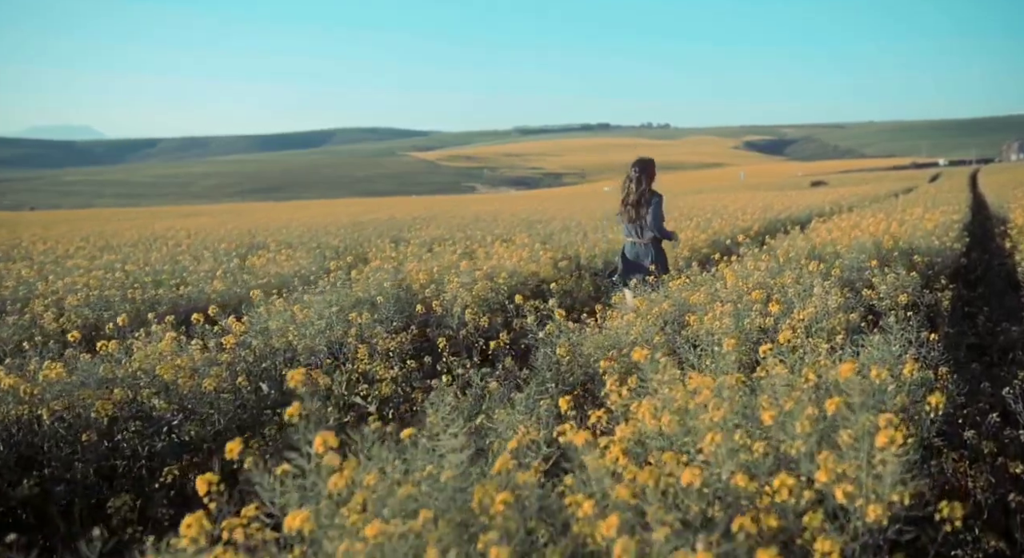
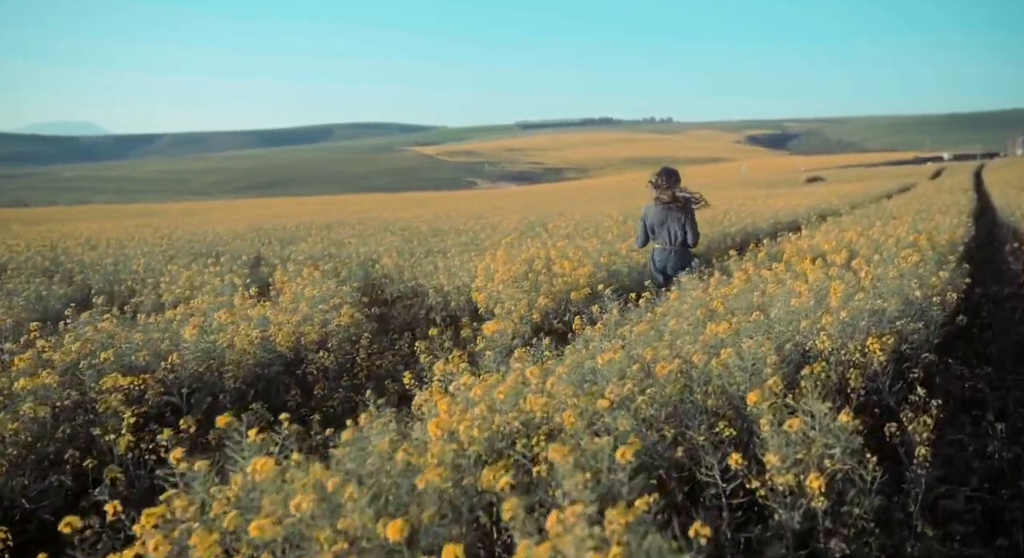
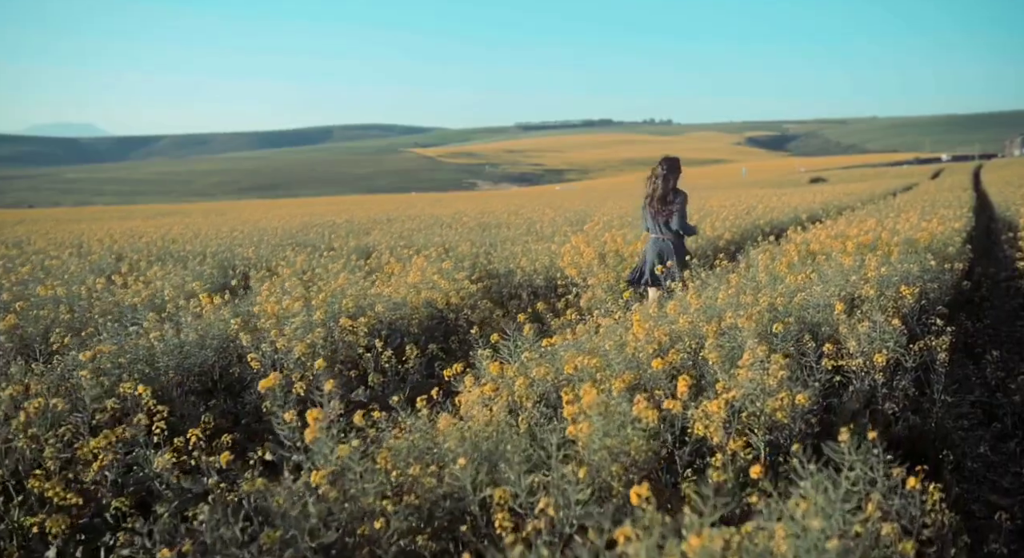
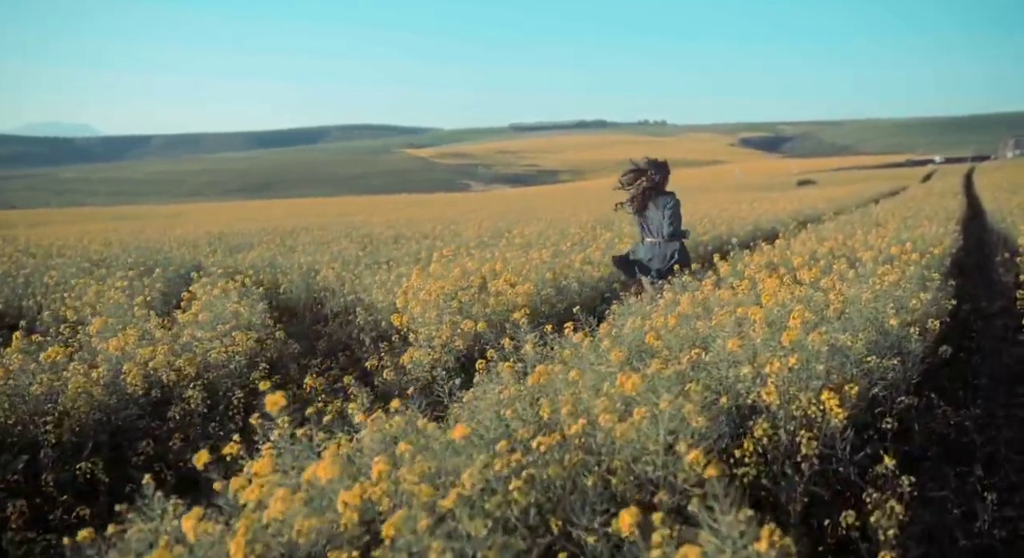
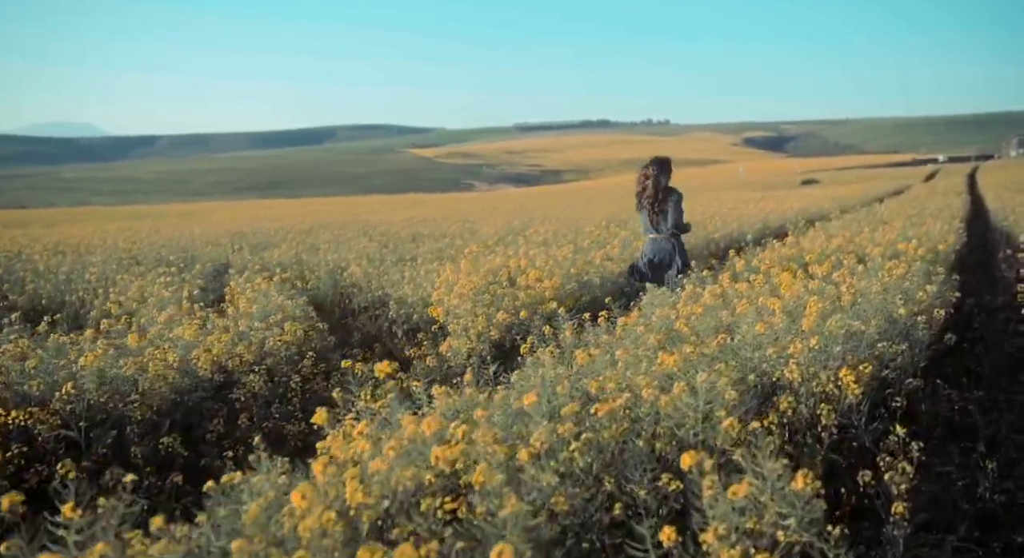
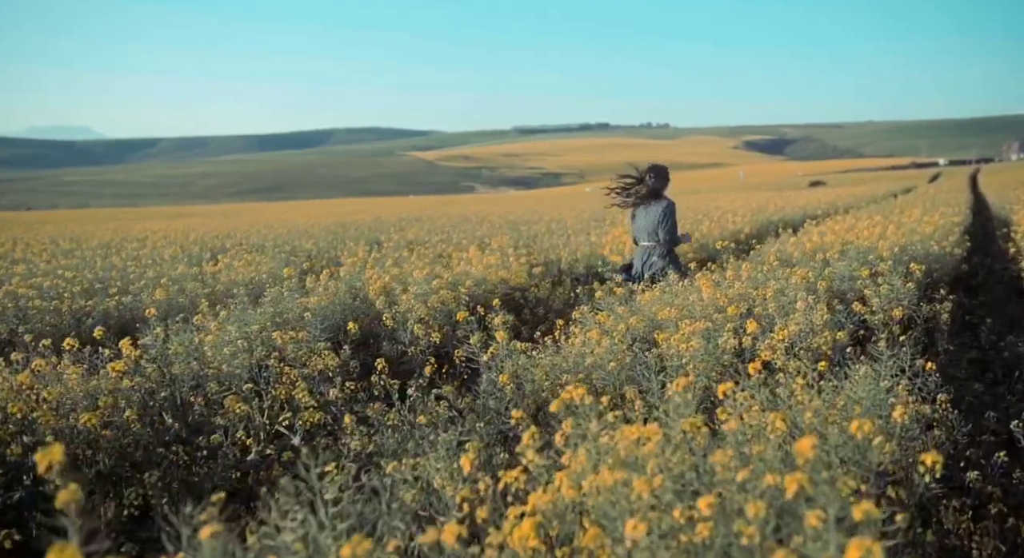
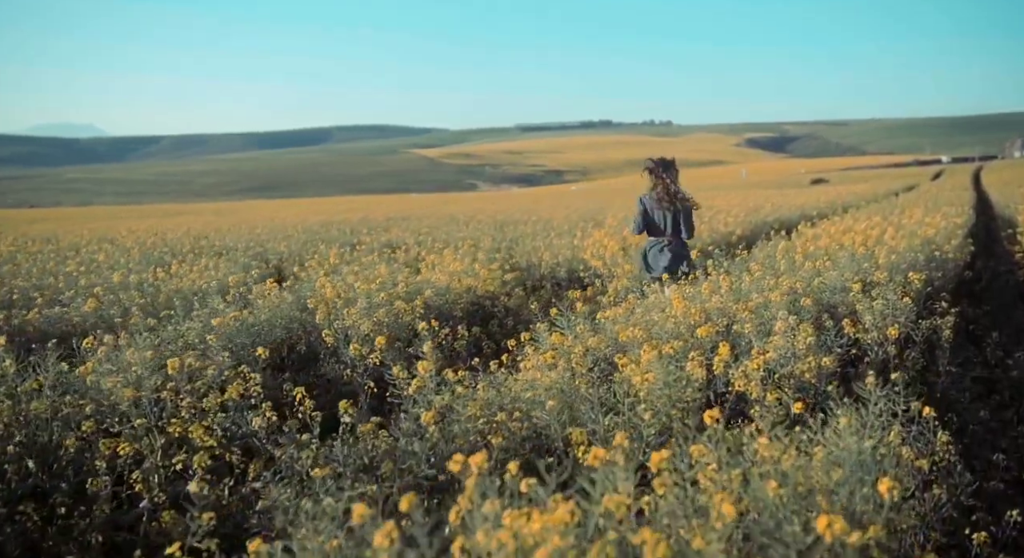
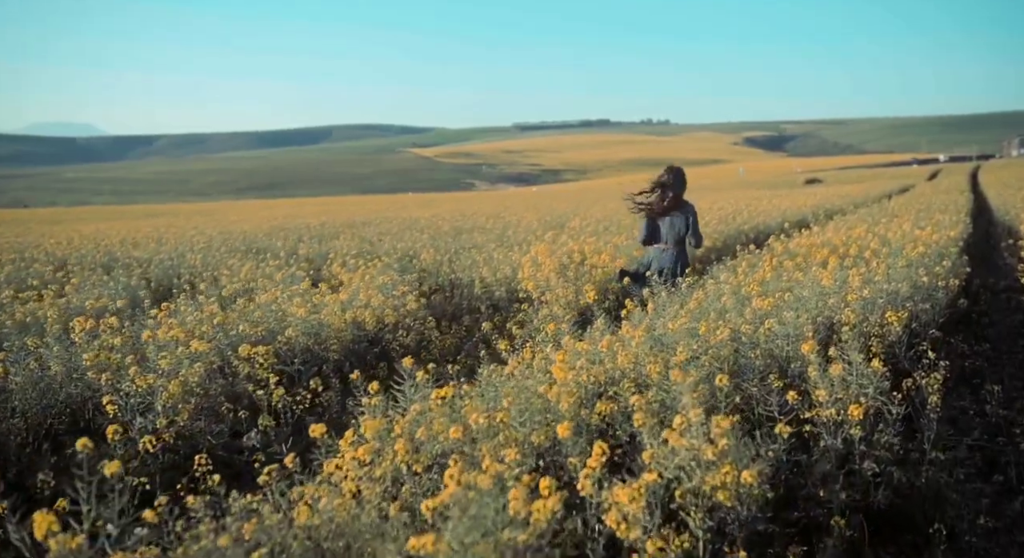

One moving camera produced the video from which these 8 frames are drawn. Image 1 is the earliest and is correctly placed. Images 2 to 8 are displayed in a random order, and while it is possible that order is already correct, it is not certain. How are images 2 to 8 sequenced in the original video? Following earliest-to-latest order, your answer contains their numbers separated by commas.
6, 7, 3, 8, 2, 5, 4
